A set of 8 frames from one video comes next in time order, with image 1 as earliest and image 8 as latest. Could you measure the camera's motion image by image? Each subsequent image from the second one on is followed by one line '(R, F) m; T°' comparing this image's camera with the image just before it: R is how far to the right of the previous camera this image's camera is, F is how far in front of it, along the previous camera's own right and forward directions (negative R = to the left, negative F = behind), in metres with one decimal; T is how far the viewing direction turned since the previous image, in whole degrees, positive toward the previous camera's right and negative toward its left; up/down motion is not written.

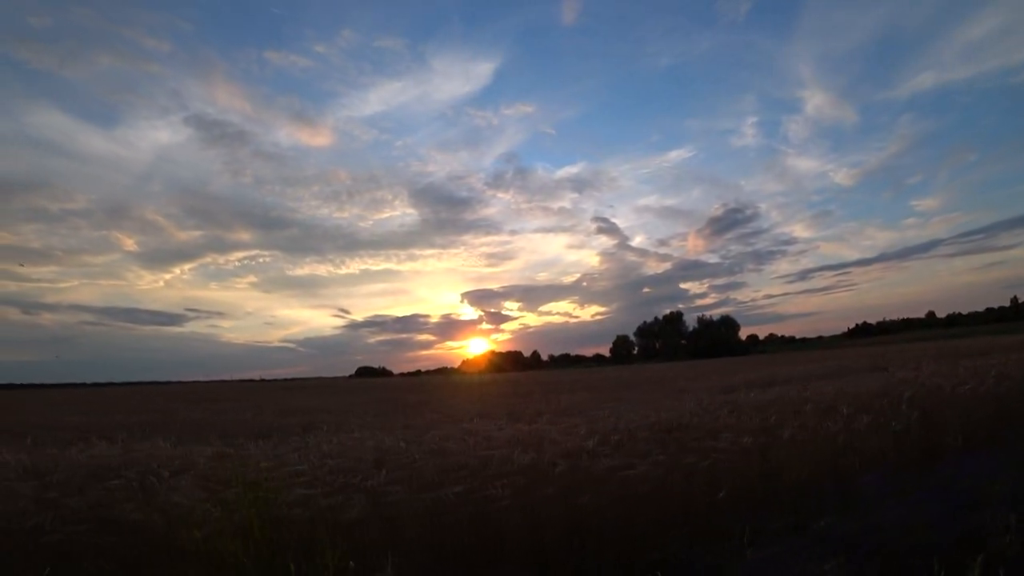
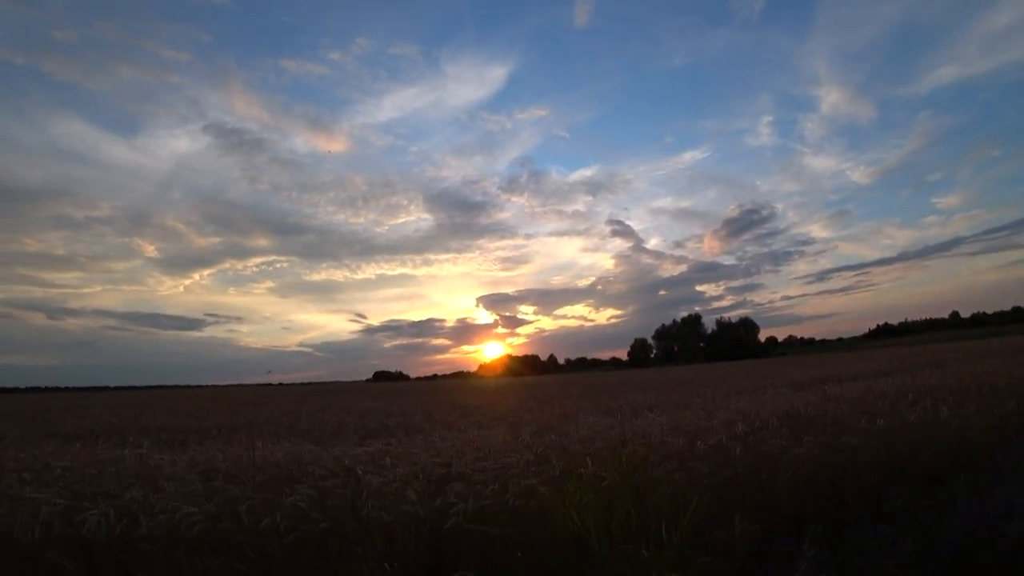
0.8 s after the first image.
(-0.6, 0.0) m; -1°
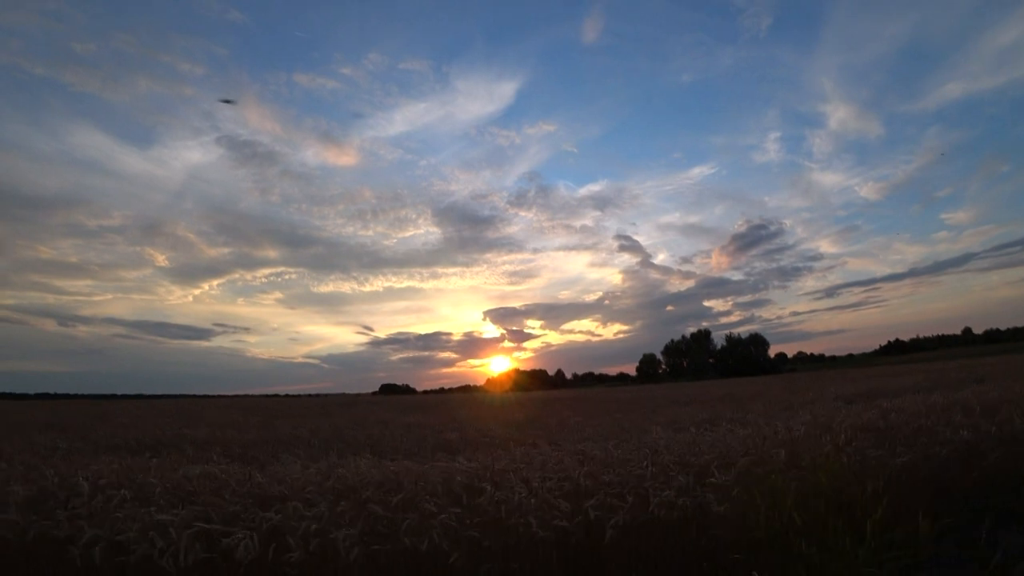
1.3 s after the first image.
(-0.5, +0.1) m; -1°
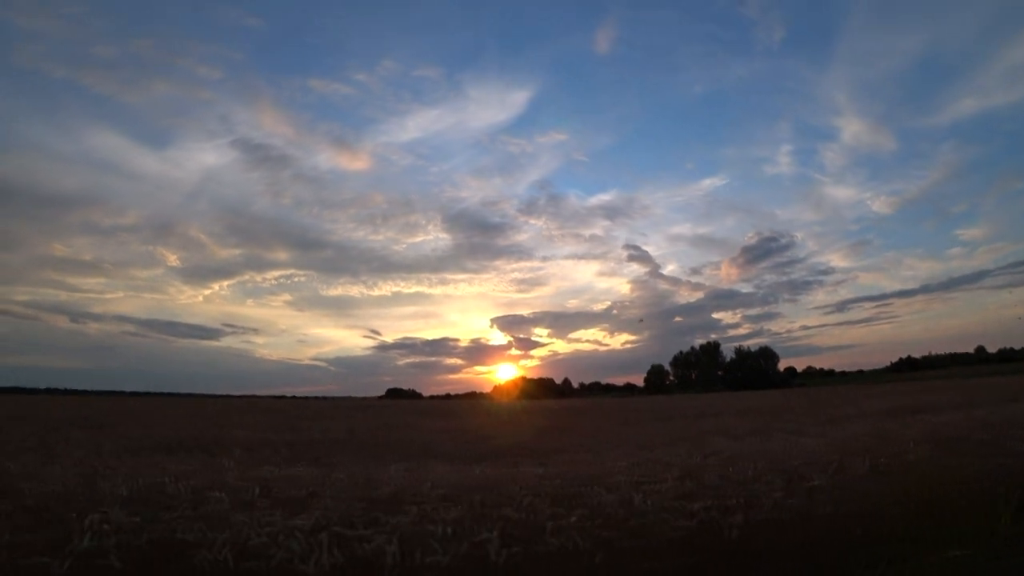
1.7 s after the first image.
(-0.4, +0.1) m; -1°
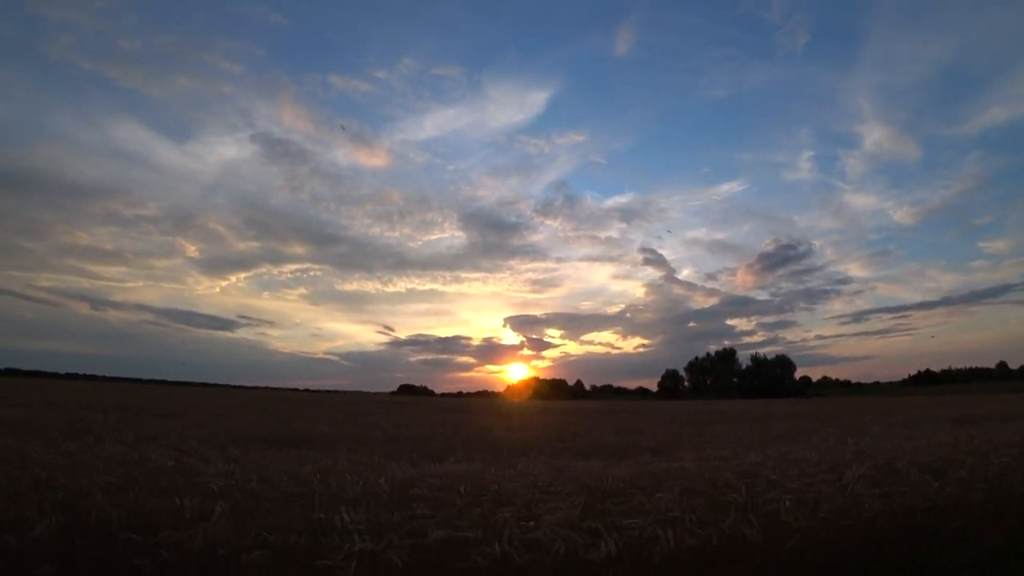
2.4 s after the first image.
(-0.8, 0.0) m; -1°
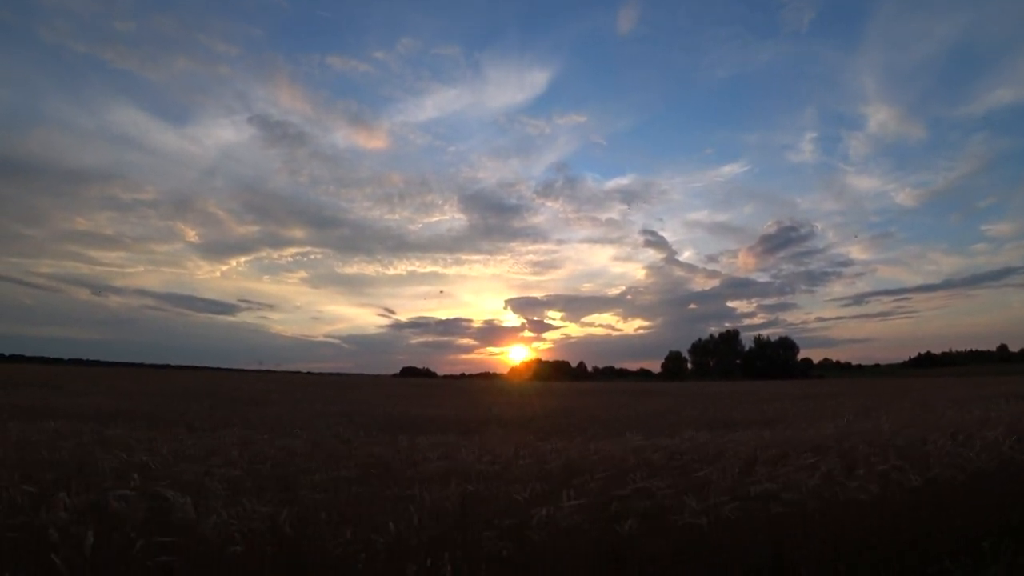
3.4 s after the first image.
(-1.0, -1.4) m; 0°
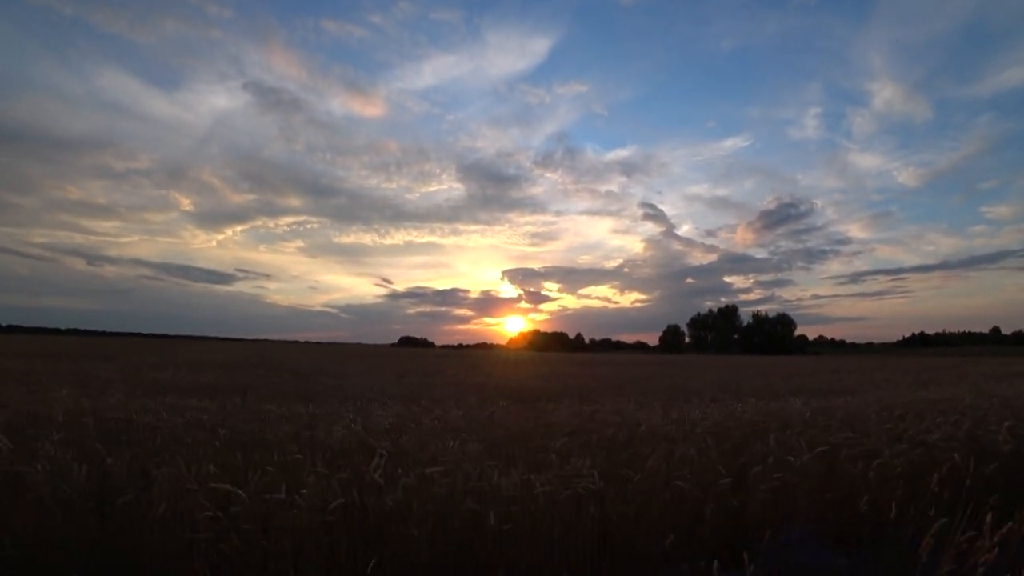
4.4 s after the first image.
(-1.2, -1.4) m; 0°
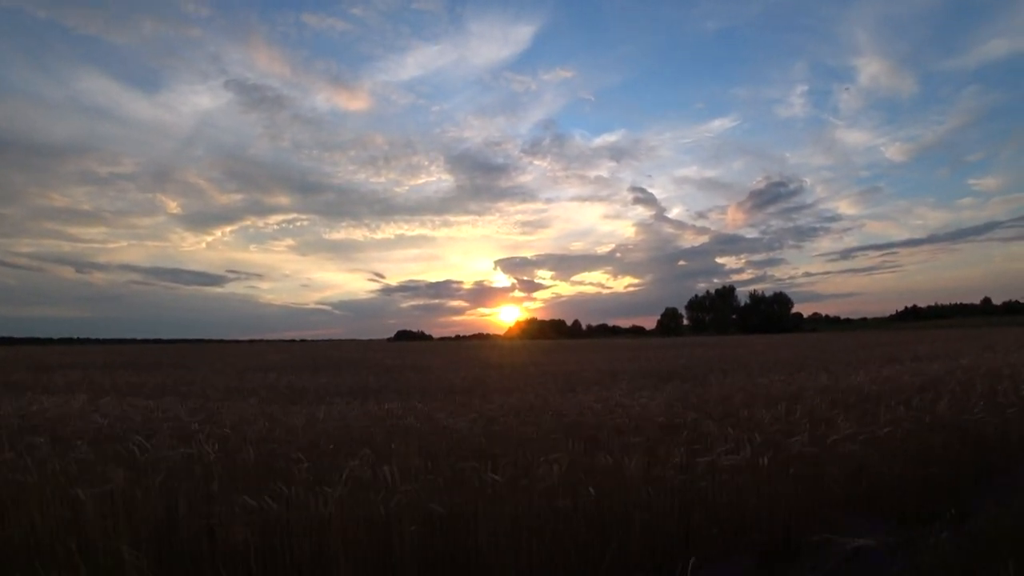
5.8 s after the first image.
(-3.2, -2.3) m; 0°
